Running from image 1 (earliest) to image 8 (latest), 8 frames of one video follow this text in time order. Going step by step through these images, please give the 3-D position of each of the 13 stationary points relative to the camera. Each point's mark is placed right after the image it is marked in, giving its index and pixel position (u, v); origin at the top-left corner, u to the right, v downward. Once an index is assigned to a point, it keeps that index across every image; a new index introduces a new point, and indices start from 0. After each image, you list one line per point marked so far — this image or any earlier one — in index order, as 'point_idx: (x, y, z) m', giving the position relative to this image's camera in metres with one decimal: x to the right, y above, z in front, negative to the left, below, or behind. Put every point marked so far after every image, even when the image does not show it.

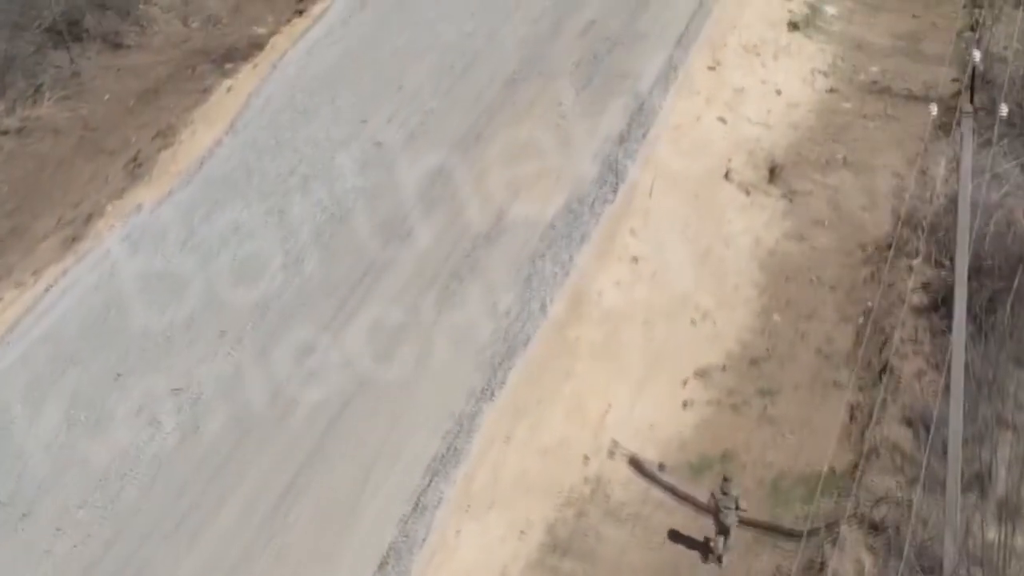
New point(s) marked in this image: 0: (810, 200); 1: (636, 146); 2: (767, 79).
0: (+1.6, +0.5, +5.3) m
1: (+0.6, +0.7, +5.2) m
2: (+1.5, +1.2, +5.9) m
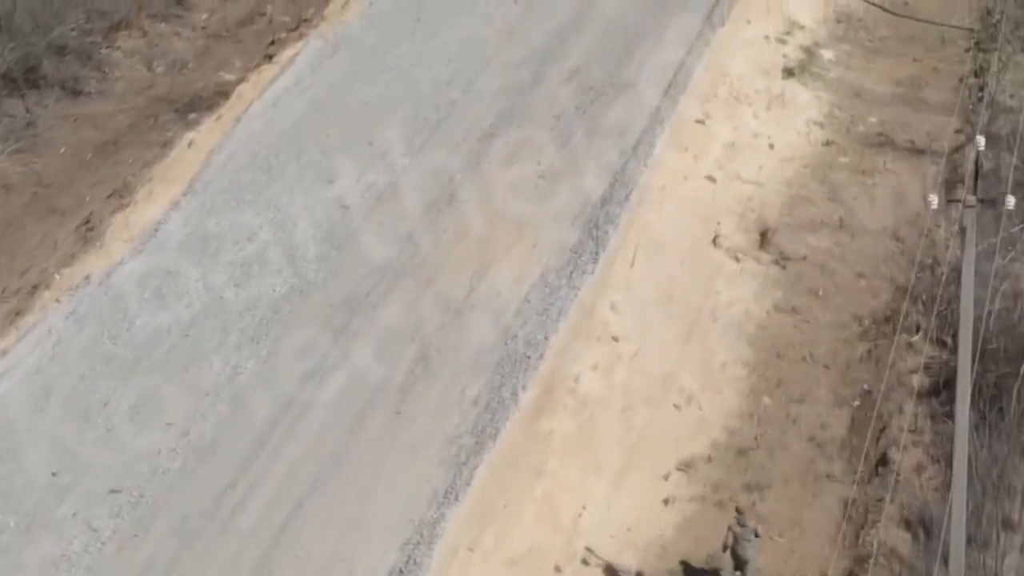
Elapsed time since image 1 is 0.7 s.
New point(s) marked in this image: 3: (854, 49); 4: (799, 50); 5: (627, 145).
0: (+1.4, +0.1, +4.9) m
1: (+0.5, +0.4, +4.9) m
2: (+1.4, +0.9, +5.5) m
3: (+2.1, +1.5, +6.2) m
4: (+1.8, +1.5, +6.1) m
5: (+0.6, +0.7, +5.2) m
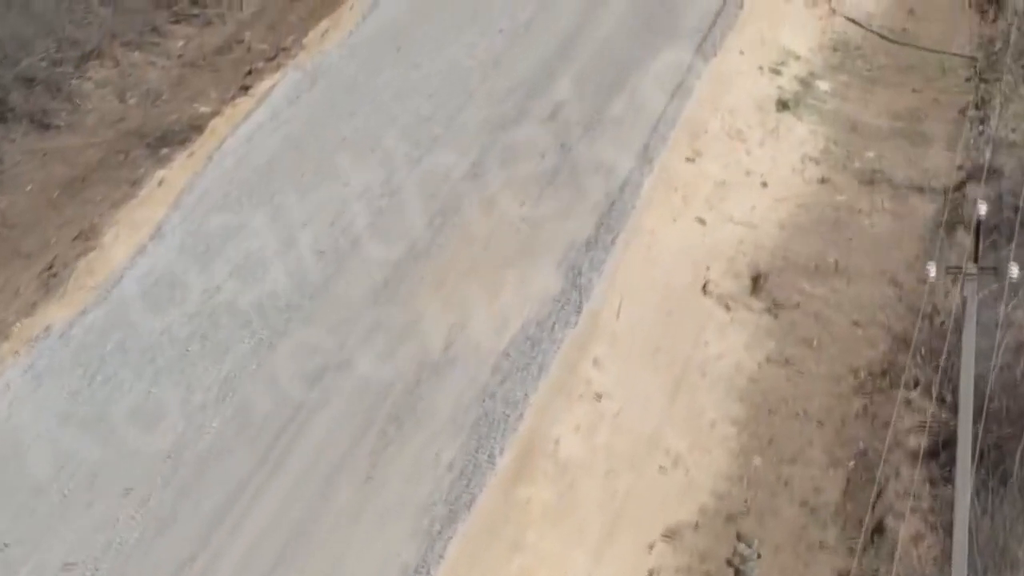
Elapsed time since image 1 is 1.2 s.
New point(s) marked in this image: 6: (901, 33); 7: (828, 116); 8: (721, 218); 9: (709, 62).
0: (+1.4, -0.1, +4.7) m
1: (+0.4, +0.1, +4.7) m
2: (+1.3, +0.6, +5.3) m
3: (+2.1, +1.3, +6.0) m
4: (+1.7, +1.2, +5.9) m
5: (+0.5, +0.5, +5.0) m
6: (+2.5, +1.6, +6.4) m
7: (+1.8, +1.0, +5.8) m
8: (+1.1, +0.4, +5.1) m
9: (+1.1, +1.3, +5.7) m
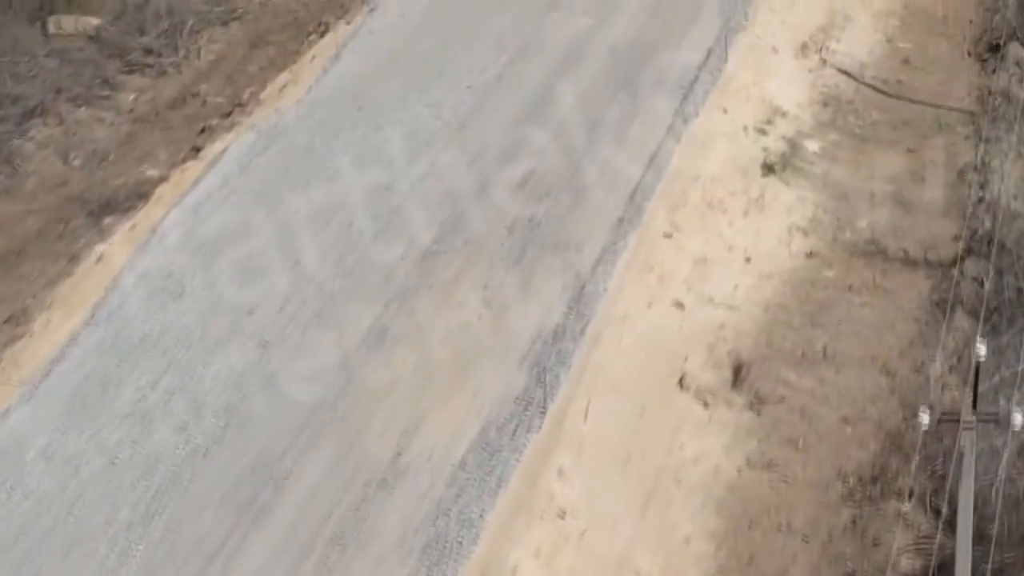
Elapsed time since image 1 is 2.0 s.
0: (+1.2, -0.6, +4.4) m
1: (+0.3, -0.3, +4.3) m
2: (+1.1, +0.2, +5.0) m
3: (+1.9, +0.9, +5.6) m
4: (+1.5, +0.8, +5.5) m
5: (+0.3, +0.1, +4.6) m
6: (+2.3, +1.2, +6.0) m
7: (+1.7, +0.6, +5.4) m
8: (+0.9, -0.1, +4.7) m
9: (+1.0, +0.9, +5.4) m
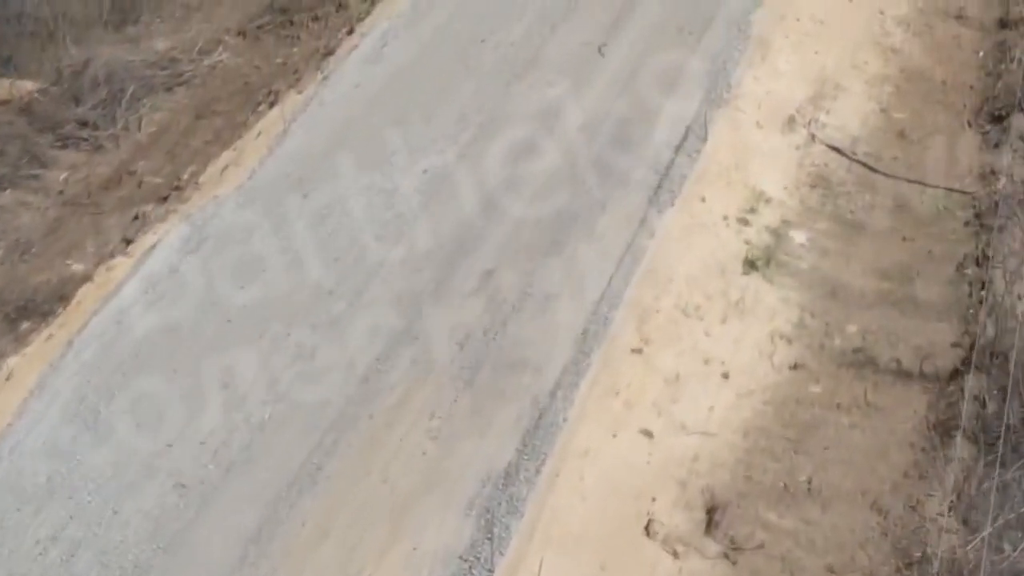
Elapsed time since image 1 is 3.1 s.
0: (+1.0, -1.1, +3.9) m
1: (0.0, -0.8, +3.9) m
2: (+0.9, -0.3, +4.5) m
3: (+1.7, +0.3, +5.2) m
4: (+1.3, +0.3, +5.0) m
5: (+0.1, -0.4, +4.2) m
6: (+2.1, +0.7, +5.6) m
7: (+1.4, +0.1, +4.9) m
8: (+0.7, -0.6, +4.3) m
9: (+0.8, +0.4, +4.9) m
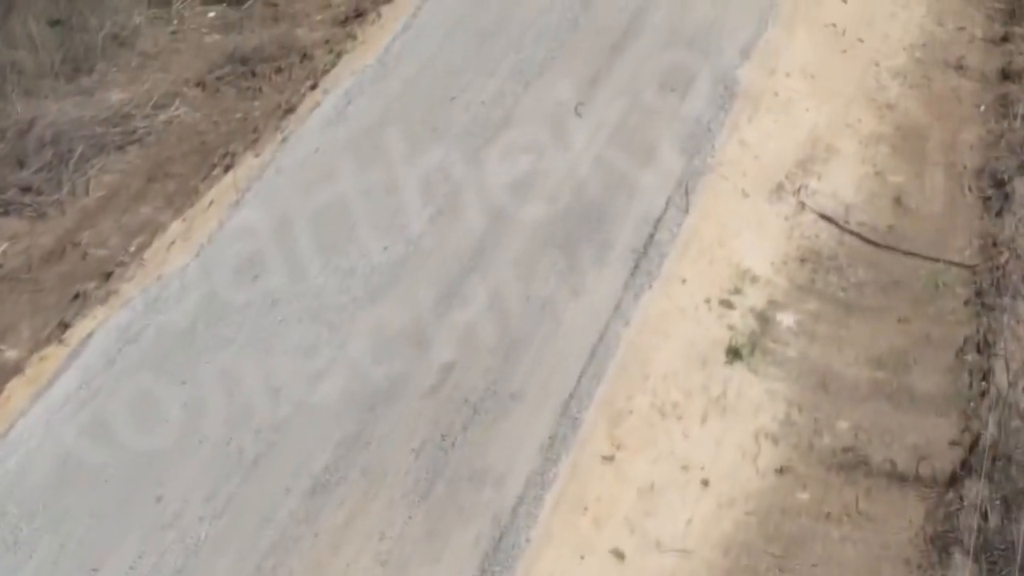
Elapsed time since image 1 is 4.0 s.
0: (+0.8, -1.5, +3.6) m
1: (-0.1, -1.2, +3.5) m
2: (+0.7, -0.7, +4.2) m
3: (+1.5, -0.1, +4.8) m
4: (+1.1, -0.1, +4.7) m
5: (0.0, -0.8, +3.8) m
6: (+2.0, +0.3, +5.2) m
7: (+1.3, -0.4, +4.6) m
8: (+0.5, -1.0, +3.9) m
9: (+0.6, -0.1, +4.6) m
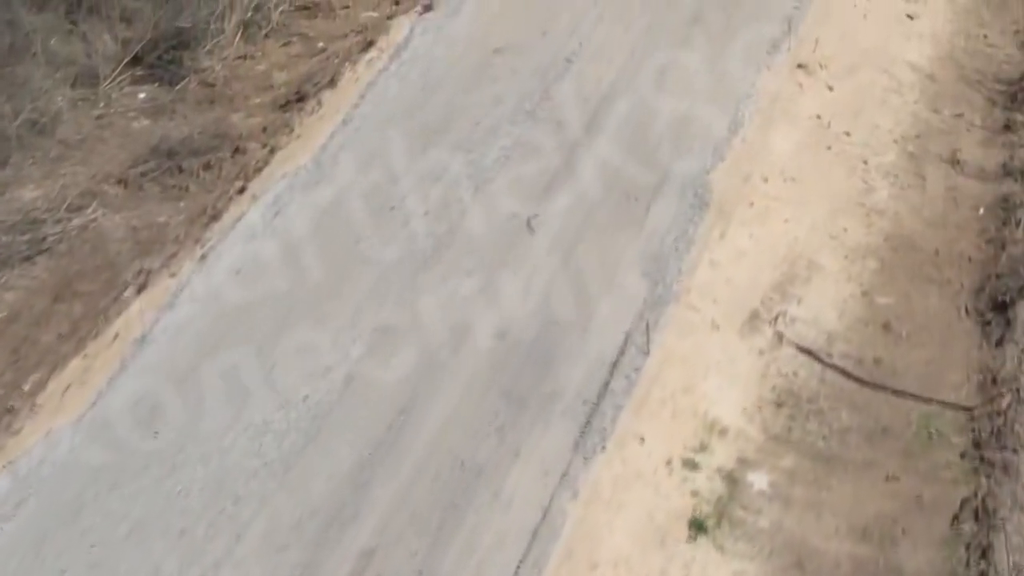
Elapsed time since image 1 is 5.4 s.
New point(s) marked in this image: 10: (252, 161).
0: (+0.5, -2.2, +3.0) m
1: (-0.4, -1.9, +2.9) m
2: (+0.5, -1.4, +3.6) m
3: (+1.2, -0.7, +4.3) m
4: (+0.9, -0.8, +4.1) m
5: (-0.3, -1.5, +3.3) m
6: (+1.7, -0.4, +4.6) m
7: (+1.0, -1.0, +4.0) m
8: (+0.3, -1.7, +3.3) m
9: (+0.3, -0.7, +4.0) m
10: (-1.4, +0.7, +5.5) m
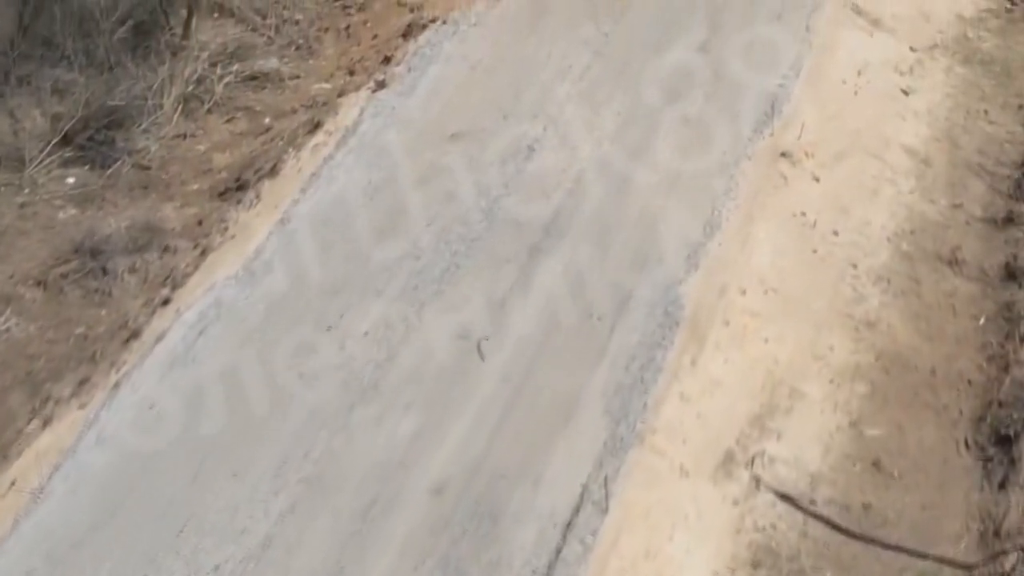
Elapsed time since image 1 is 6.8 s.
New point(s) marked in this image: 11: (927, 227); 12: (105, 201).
0: (+0.3, -2.7, +2.5) m
1: (-0.6, -2.5, +2.5) m
2: (+0.2, -2.0, +3.1) m
3: (+1.0, -1.3, +3.8) m
4: (+0.6, -1.4, +3.6) m
5: (-0.5, -2.1, +2.8) m
6: (+1.5, -1.0, +4.1) m
7: (+0.8, -1.6, +3.5) m
8: (0.0, -2.2, +2.9) m
9: (+0.1, -1.3, +3.5) m
10: (-1.7, +0.1, +5.0) m
11: (+2.2, +0.3, +5.2) m
12: (-2.3, +0.5, +5.6) m
